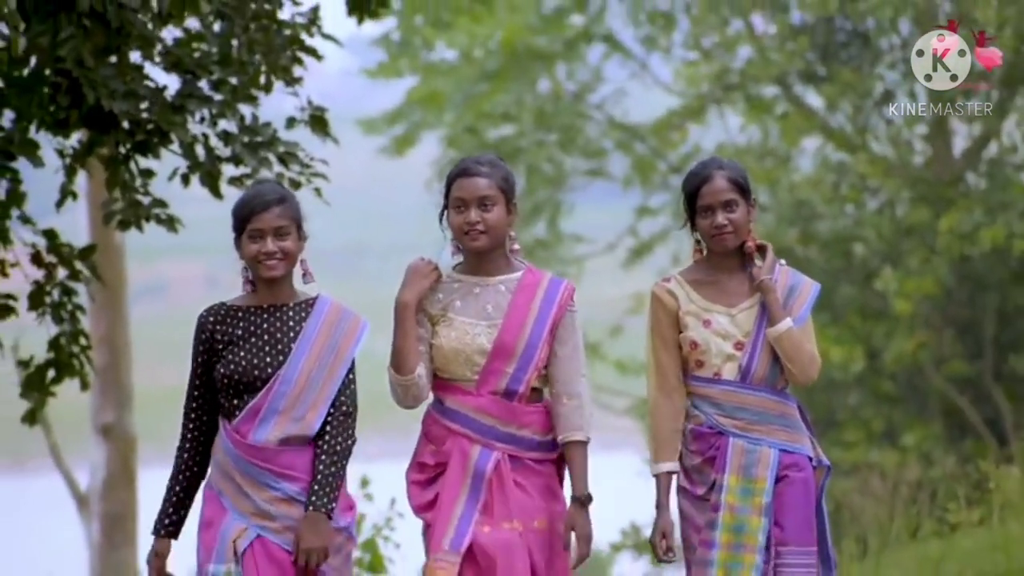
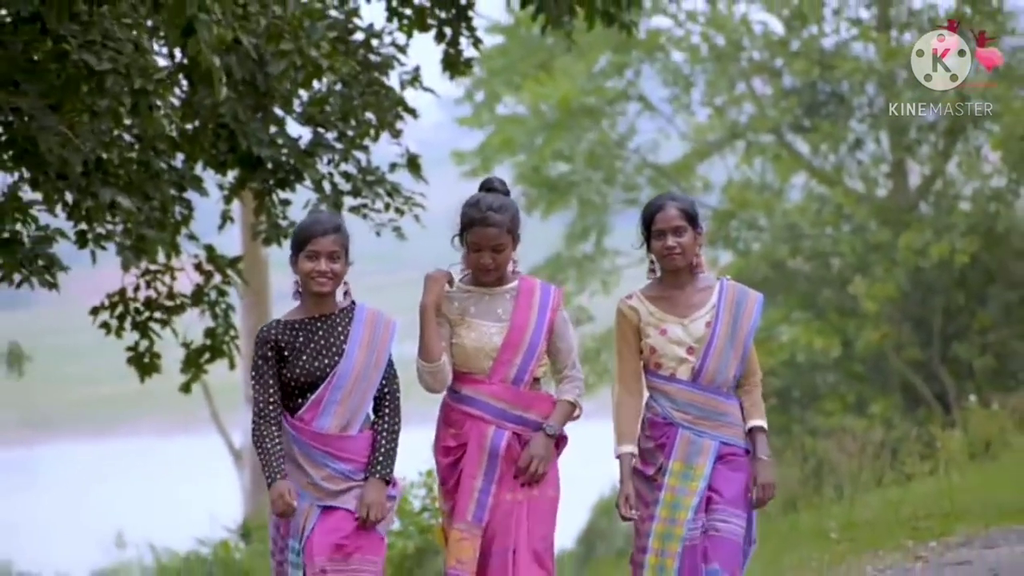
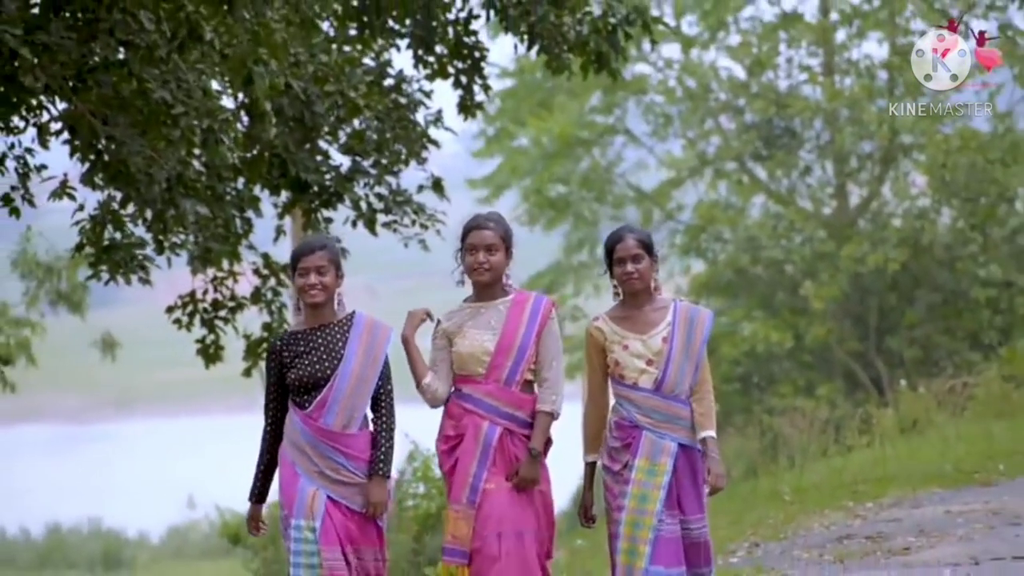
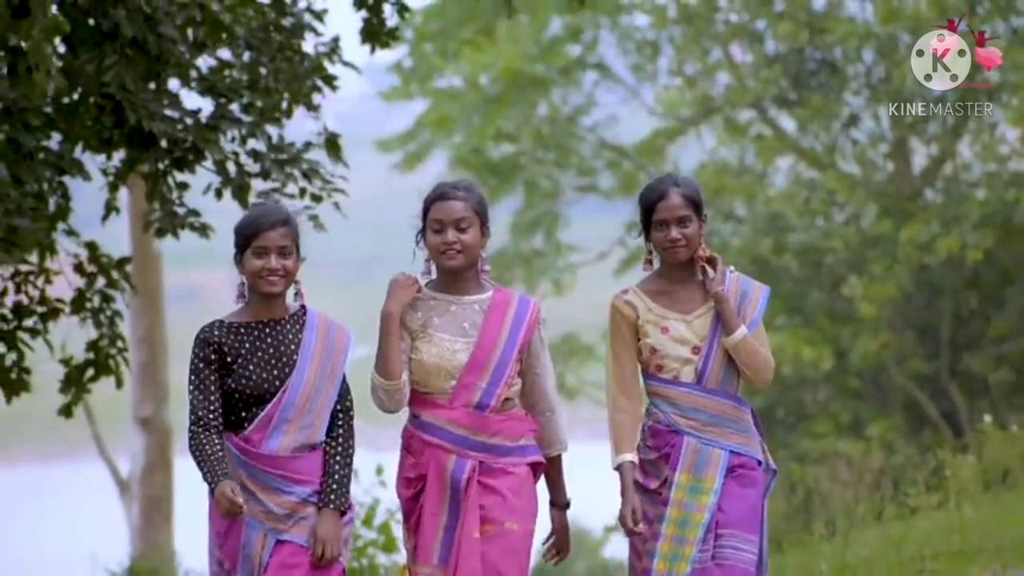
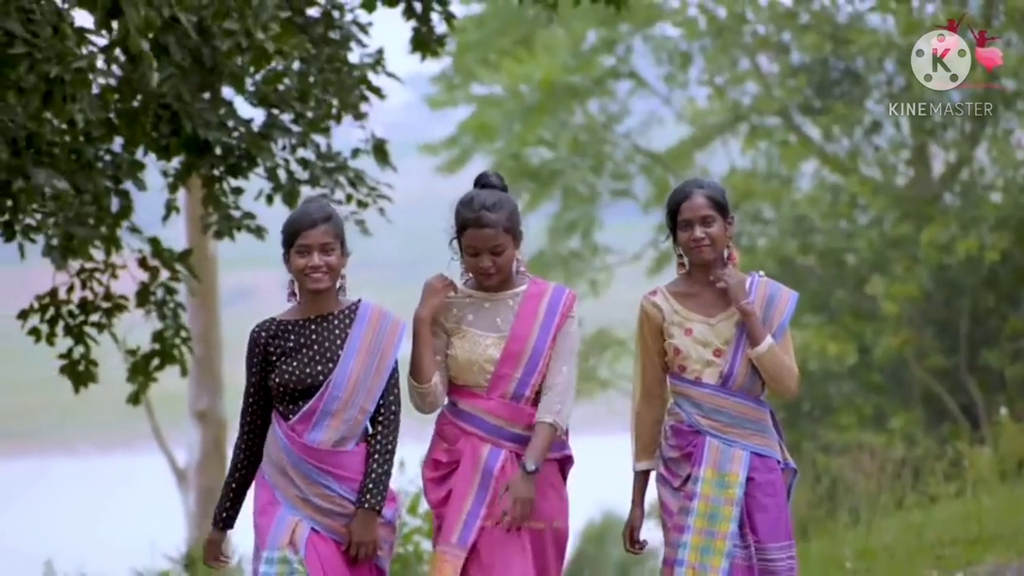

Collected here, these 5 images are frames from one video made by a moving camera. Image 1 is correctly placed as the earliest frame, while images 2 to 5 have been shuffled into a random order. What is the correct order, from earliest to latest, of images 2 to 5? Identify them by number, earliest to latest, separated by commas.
4, 5, 2, 3
